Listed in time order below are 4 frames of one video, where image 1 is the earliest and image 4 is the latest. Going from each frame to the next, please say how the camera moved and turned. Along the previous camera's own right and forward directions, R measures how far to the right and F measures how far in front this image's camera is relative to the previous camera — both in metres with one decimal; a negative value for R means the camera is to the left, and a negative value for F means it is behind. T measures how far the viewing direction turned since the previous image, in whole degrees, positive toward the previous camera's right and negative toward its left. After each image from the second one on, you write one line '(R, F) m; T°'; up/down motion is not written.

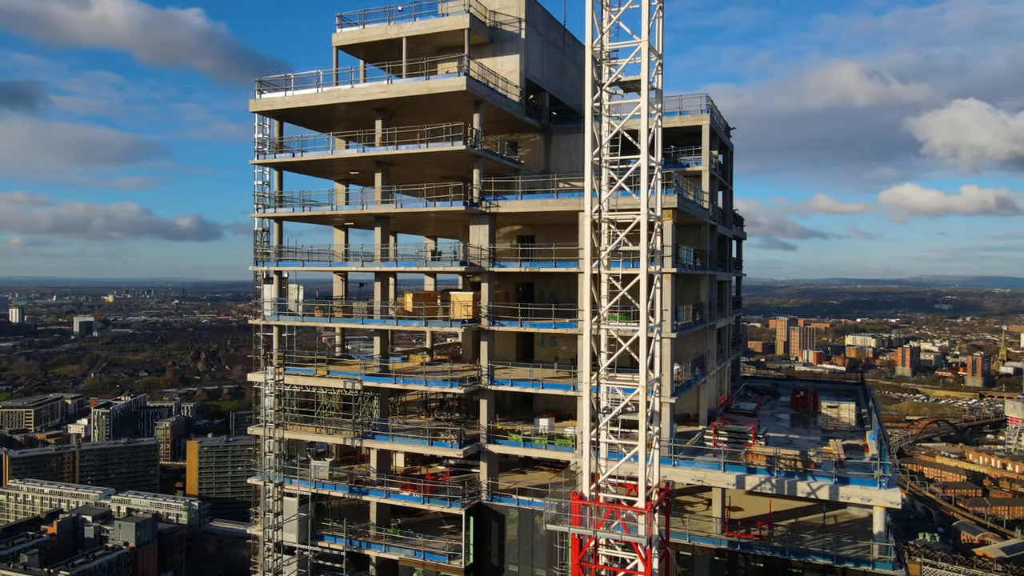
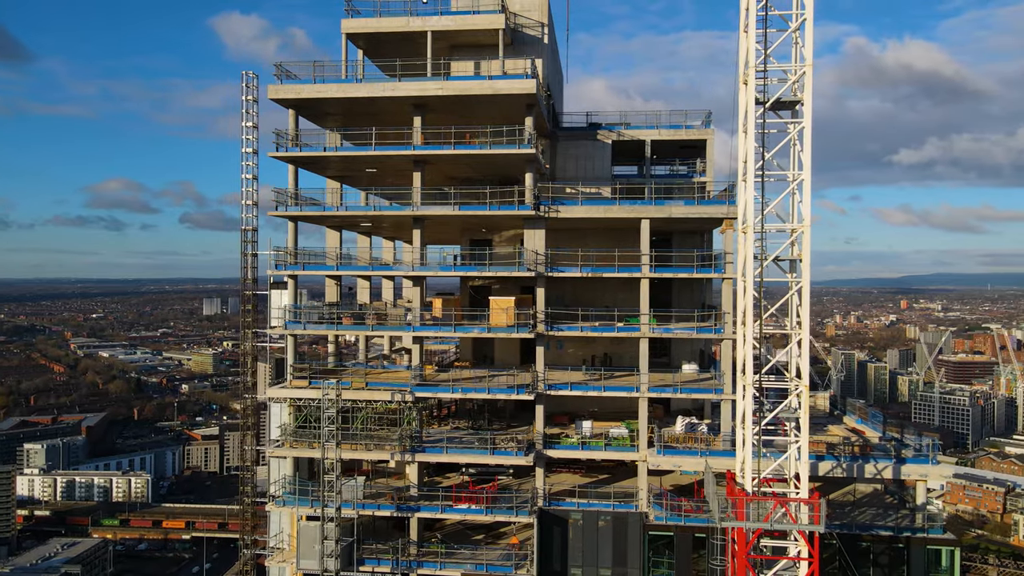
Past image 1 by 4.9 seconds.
(-10.3, +1.5) m; +15°
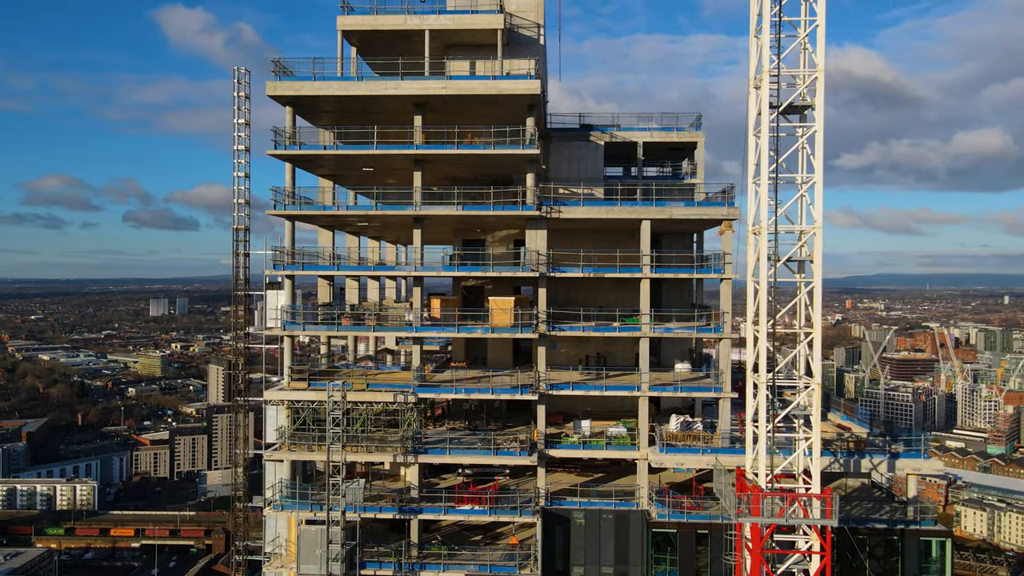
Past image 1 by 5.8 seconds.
(-1.7, 0.0) m; +3°
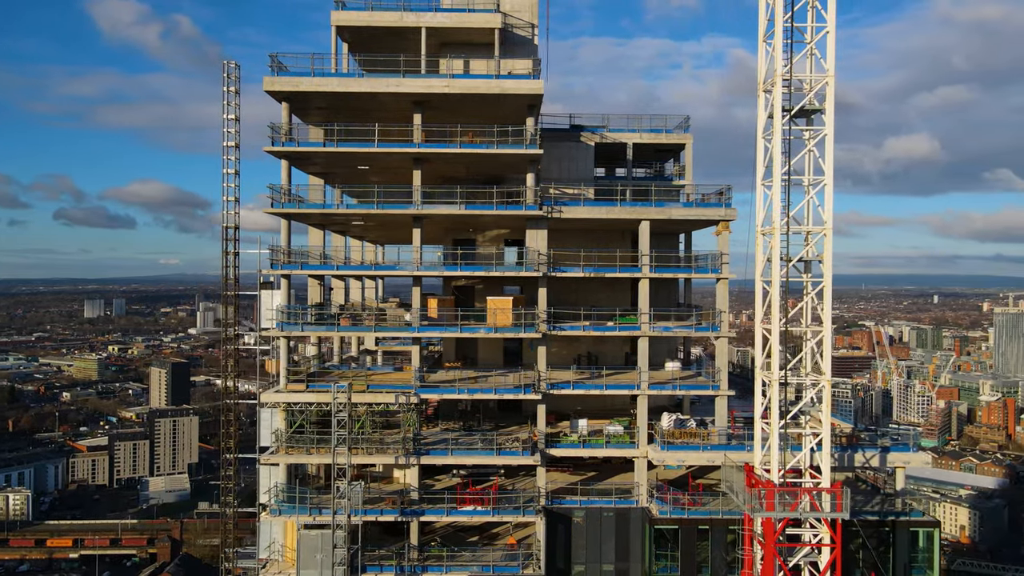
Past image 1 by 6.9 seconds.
(-1.9, +0.1) m; +4°
